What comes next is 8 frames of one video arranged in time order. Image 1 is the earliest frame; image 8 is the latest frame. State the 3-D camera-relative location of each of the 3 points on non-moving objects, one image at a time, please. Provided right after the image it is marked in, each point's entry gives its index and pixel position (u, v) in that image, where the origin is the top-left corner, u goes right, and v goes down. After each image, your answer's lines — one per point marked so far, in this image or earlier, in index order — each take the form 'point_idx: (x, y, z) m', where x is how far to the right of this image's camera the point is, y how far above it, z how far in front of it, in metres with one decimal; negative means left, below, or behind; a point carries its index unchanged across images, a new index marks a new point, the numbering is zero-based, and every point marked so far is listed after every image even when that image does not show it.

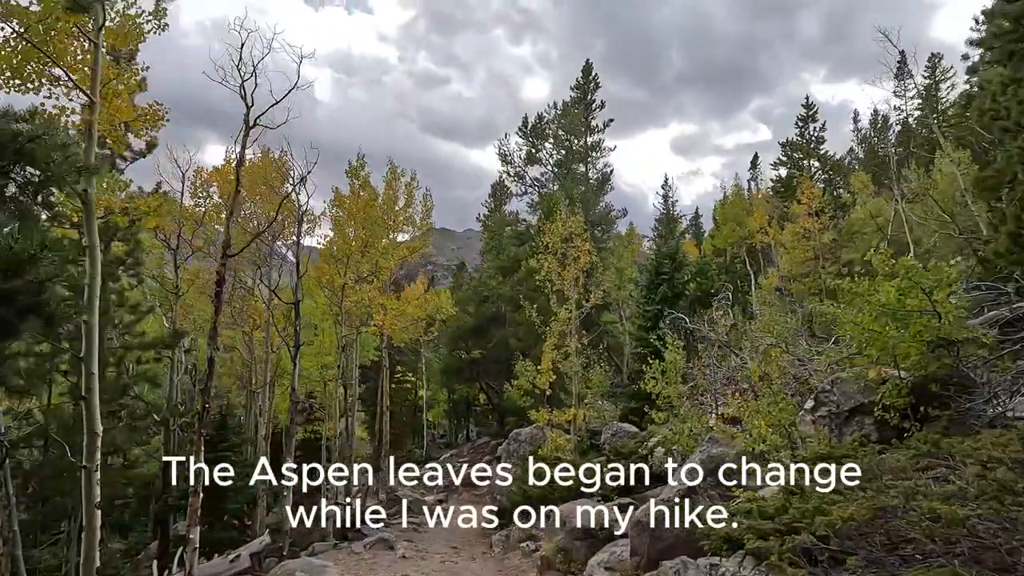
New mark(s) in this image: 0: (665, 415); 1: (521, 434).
0: (+3.3, -2.8, +13.5) m
1: (+0.3, -4.5, +19.1) m
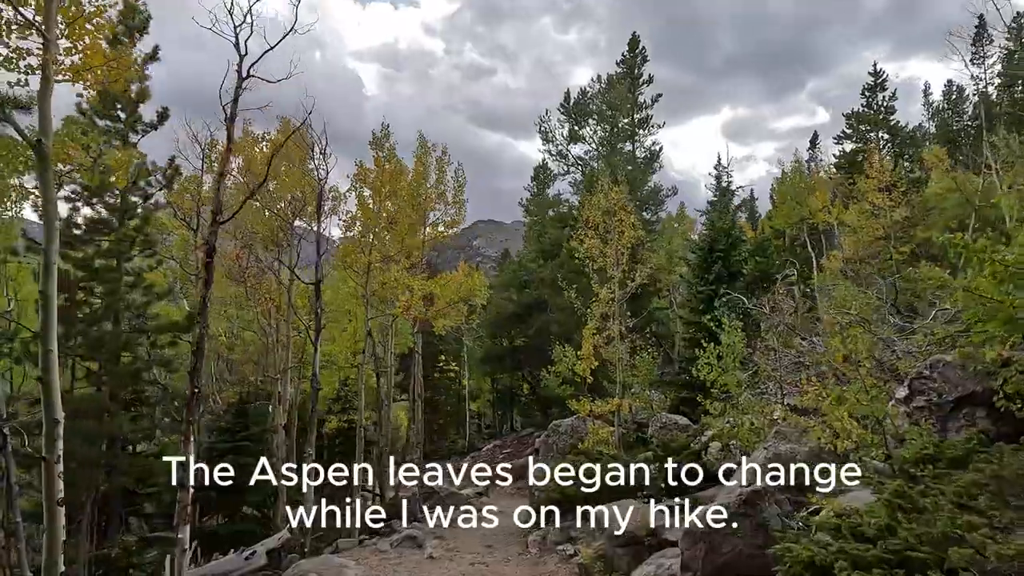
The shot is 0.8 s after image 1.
0: (+4.0, -2.2, +11.8) m
1: (+1.4, -4.0, +17.7) m
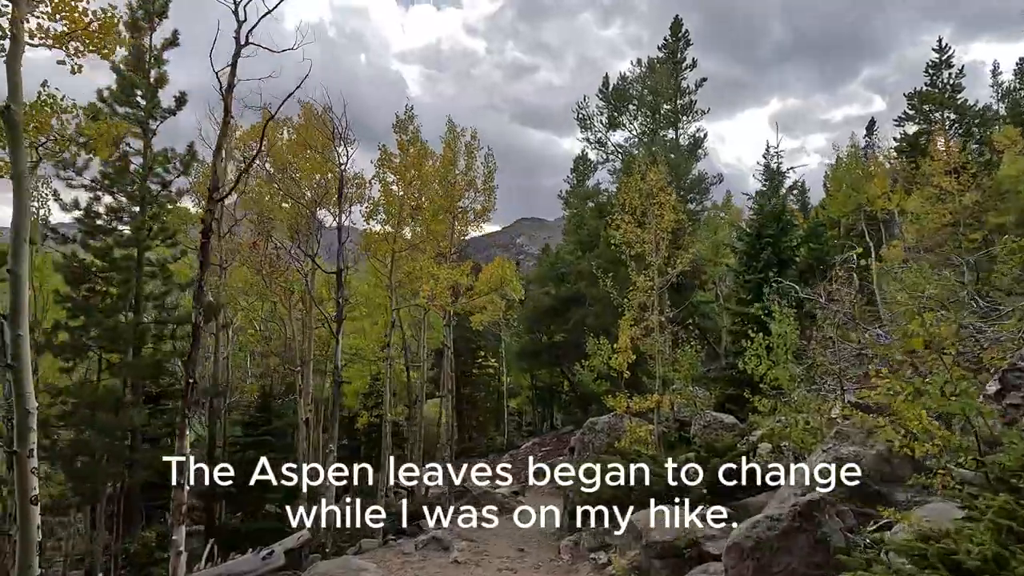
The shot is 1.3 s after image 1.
0: (+4.4, -2.0, +10.6) m
1: (+2.3, -3.7, +16.7) m
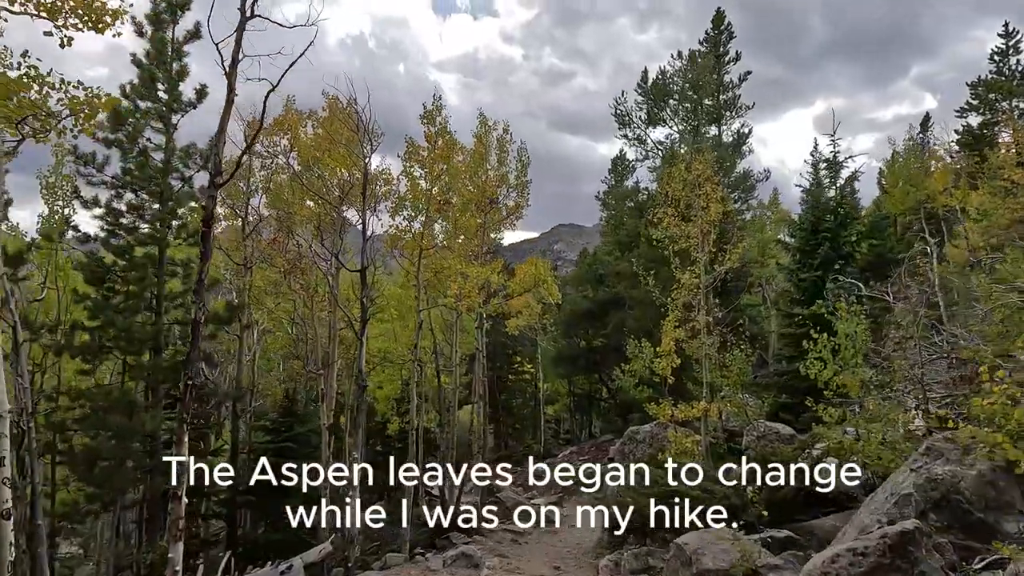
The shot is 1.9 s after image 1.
0: (+5.0, -1.9, +9.4) m
1: (+3.2, -3.7, +15.6) m
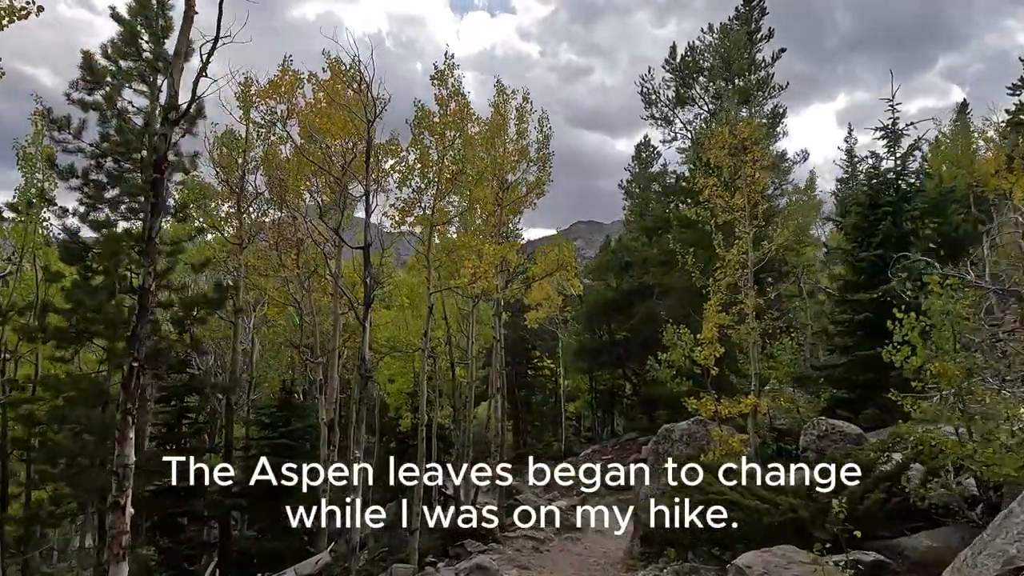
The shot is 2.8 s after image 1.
0: (+5.2, -1.5, +7.7) m
1: (+3.7, -3.2, +14.0) m
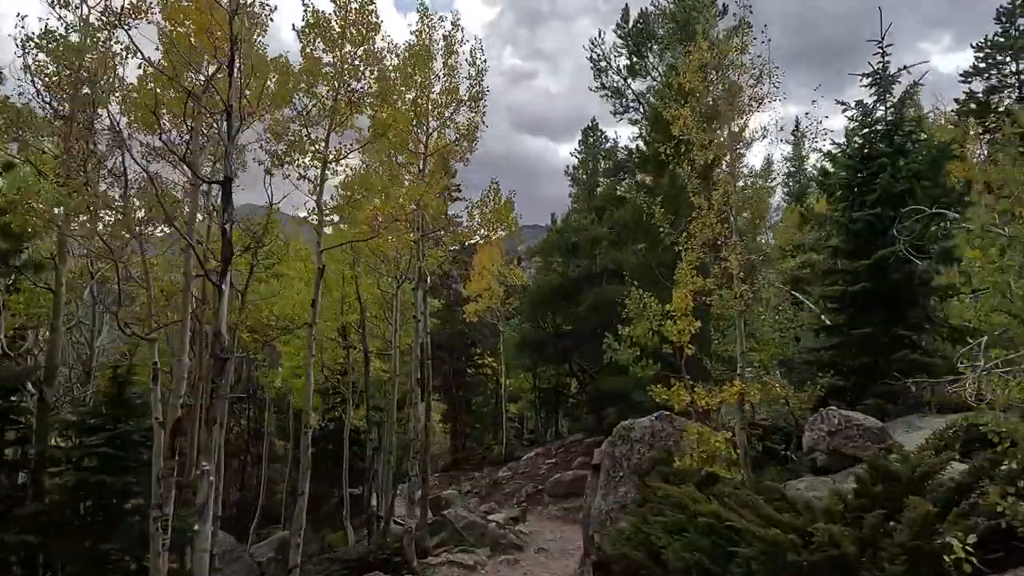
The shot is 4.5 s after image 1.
0: (+4.4, -0.8, +5.3) m
1: (+2.2, -2.6, +11.3) m
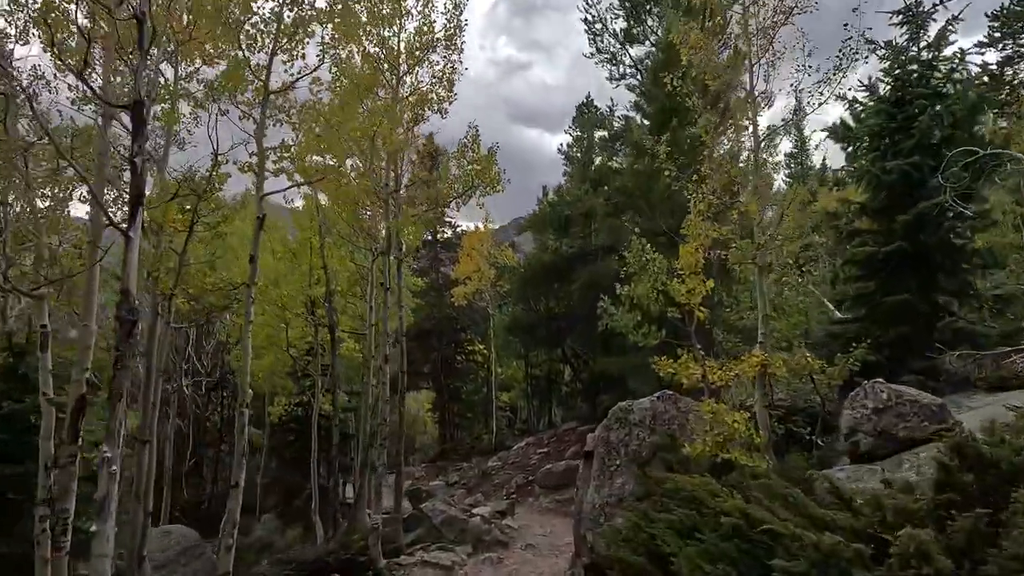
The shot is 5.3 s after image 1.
0: (+4.1, -0.3, +3.8) m
1: (+1.9, -2.0, +9.8) m
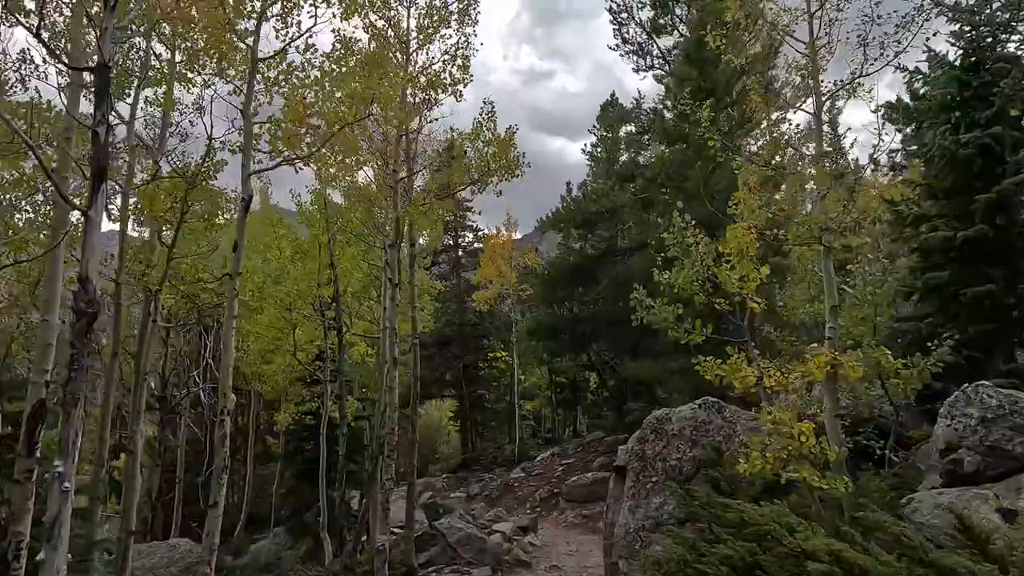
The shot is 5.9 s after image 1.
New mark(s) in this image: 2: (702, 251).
0: (+4.2, -0.1, +2.5) m
1: (+2.2, -1.9, +8.6) m
2: (+2.0, +0.4, +6.7) m
